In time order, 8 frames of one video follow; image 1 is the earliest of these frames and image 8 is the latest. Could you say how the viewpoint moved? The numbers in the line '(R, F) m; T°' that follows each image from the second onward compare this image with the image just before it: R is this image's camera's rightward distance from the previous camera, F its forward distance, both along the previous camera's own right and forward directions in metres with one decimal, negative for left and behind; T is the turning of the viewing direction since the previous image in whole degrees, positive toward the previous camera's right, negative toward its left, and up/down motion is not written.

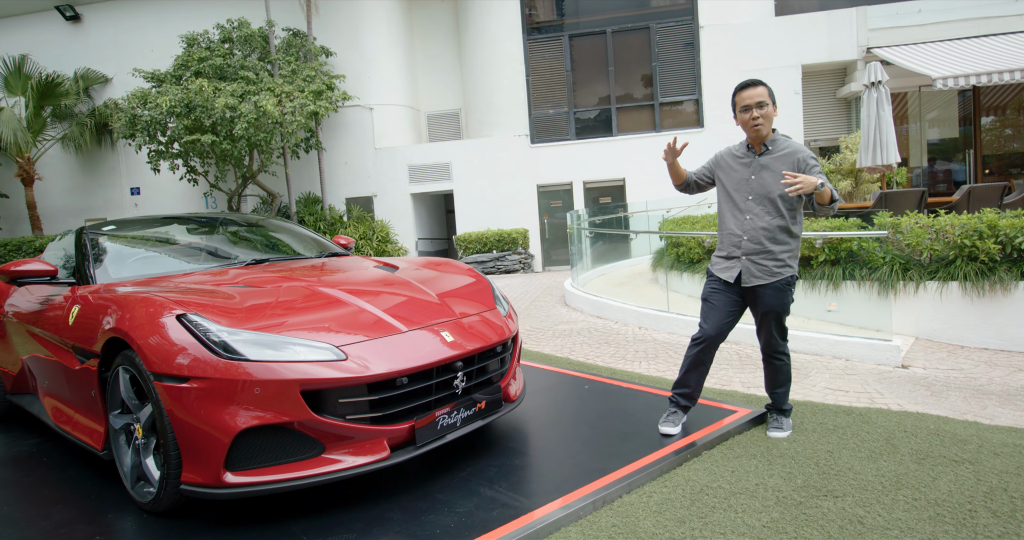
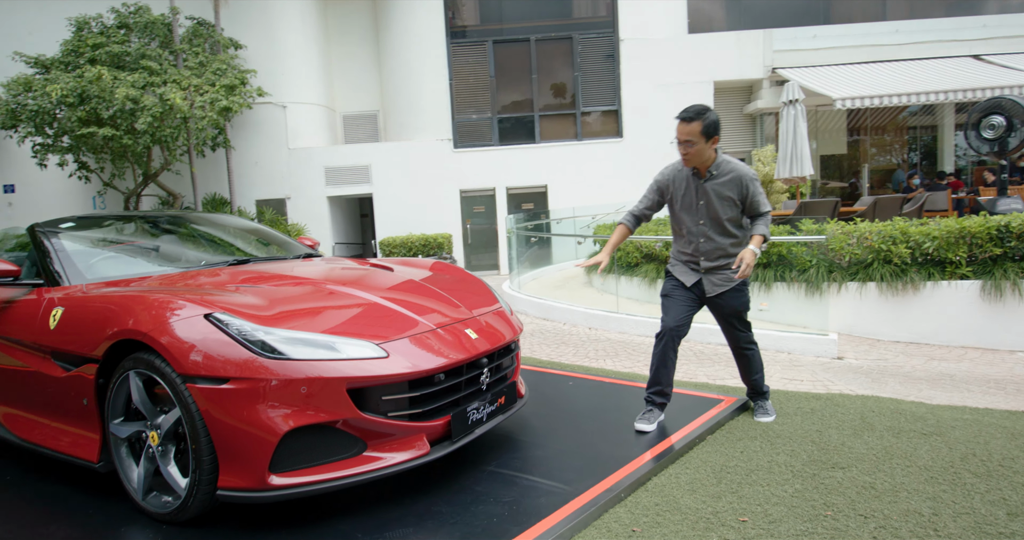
(-0.5, 0.0) m; +9°
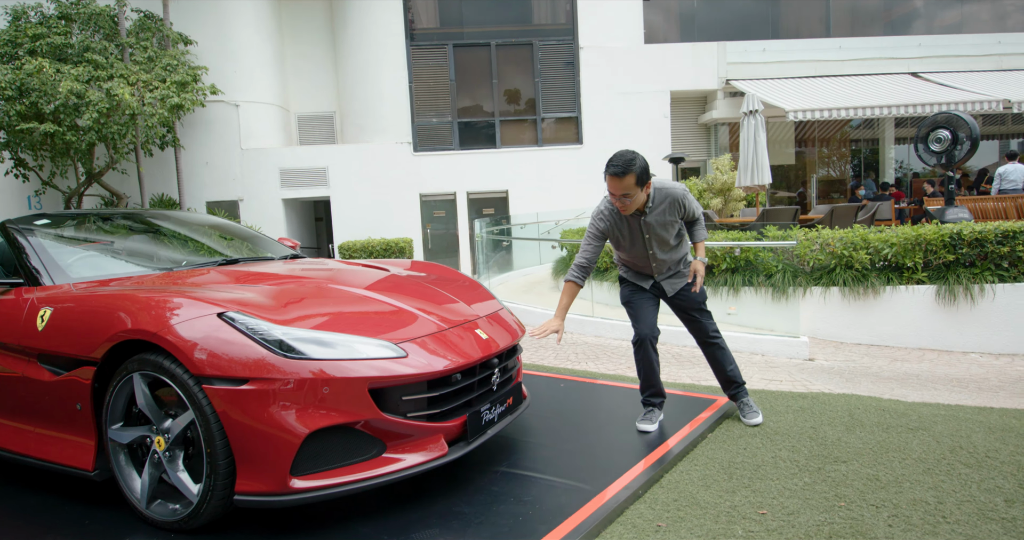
(-0.3, 0.0) m; +5°
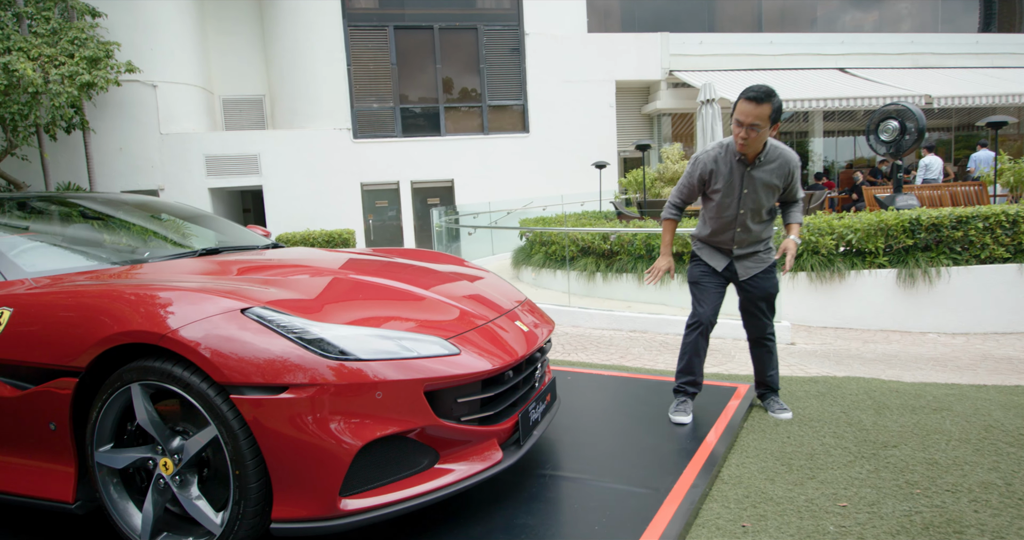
(-0.4, +0.2) m; +7°
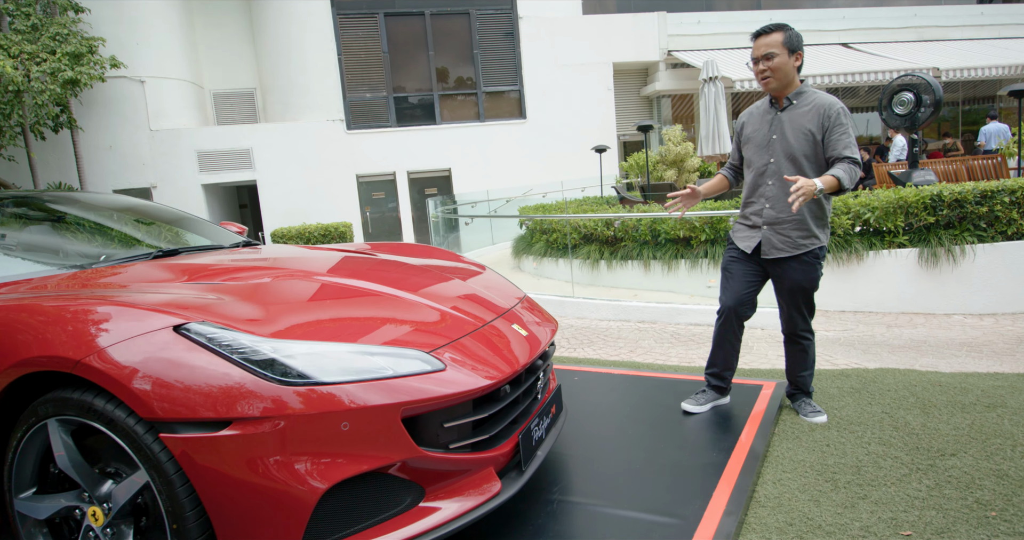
(0.0, +0.3) m; 0°
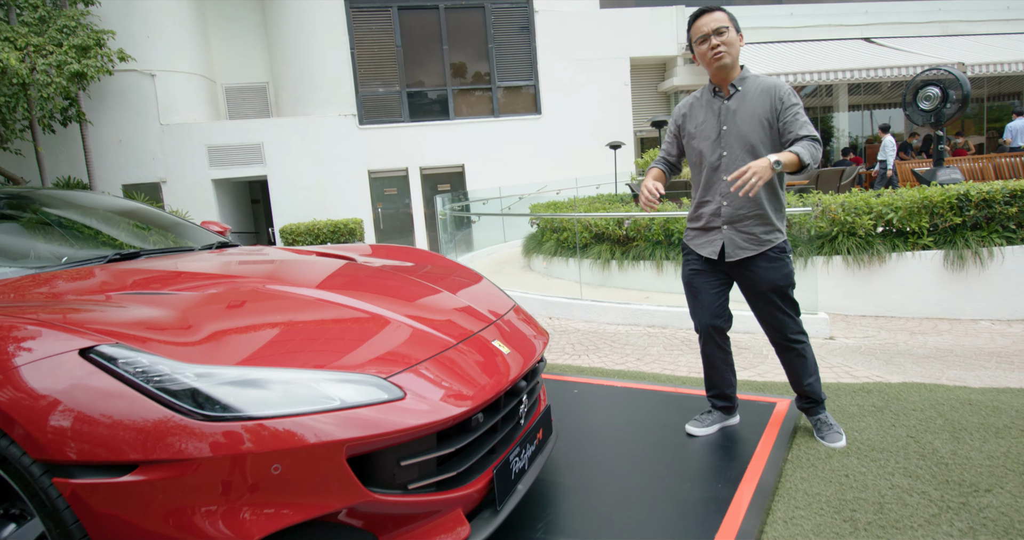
(+0.1, +0.2) m; -2°
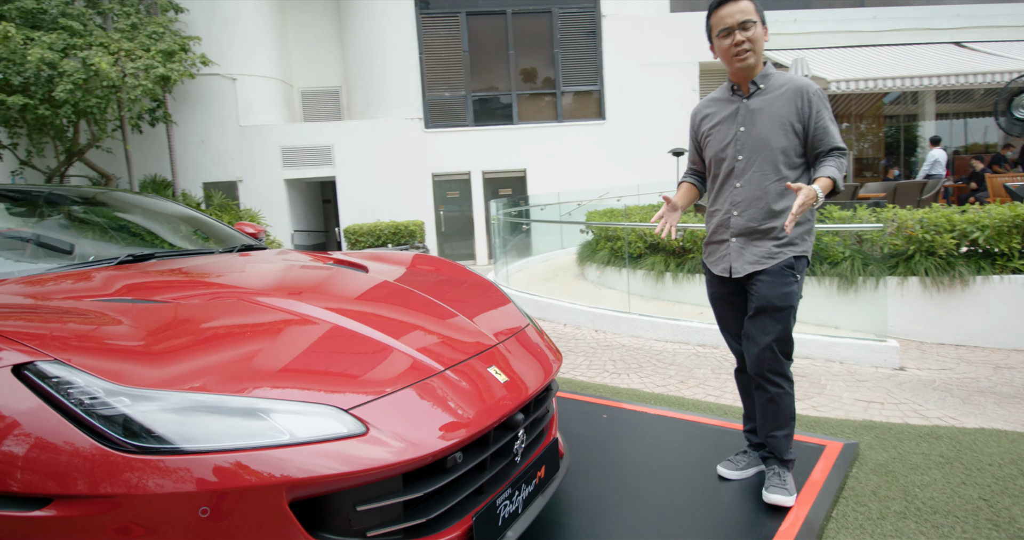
(+0.2, +0.1) m; -6°
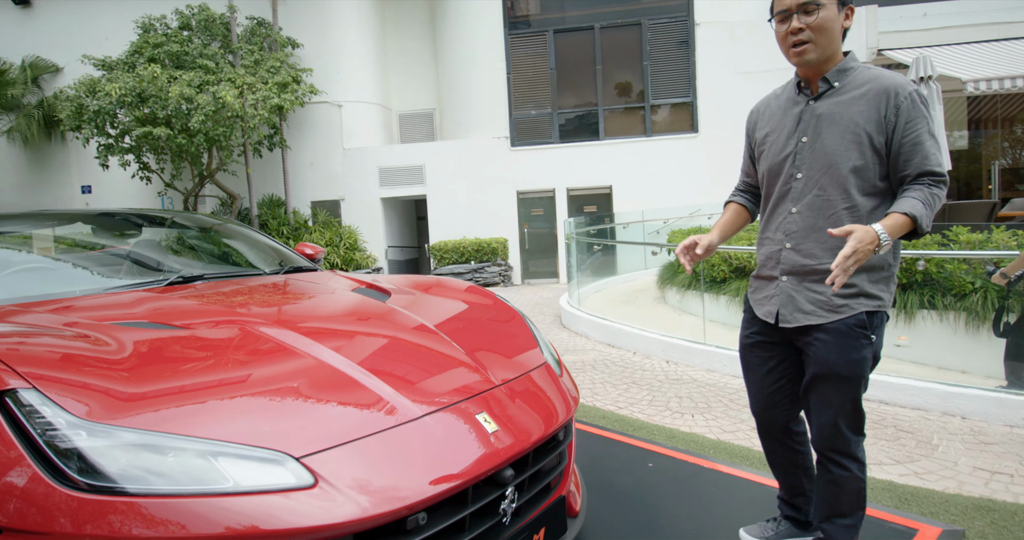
(+0.3, +0.3) m; -9°
